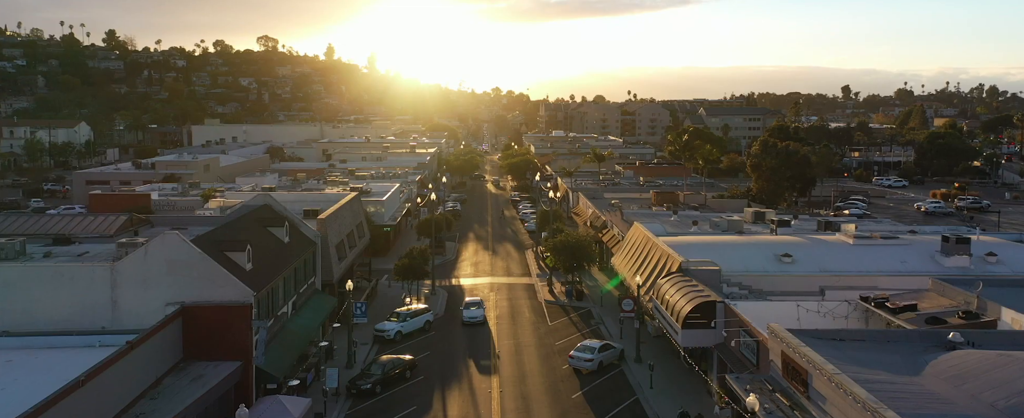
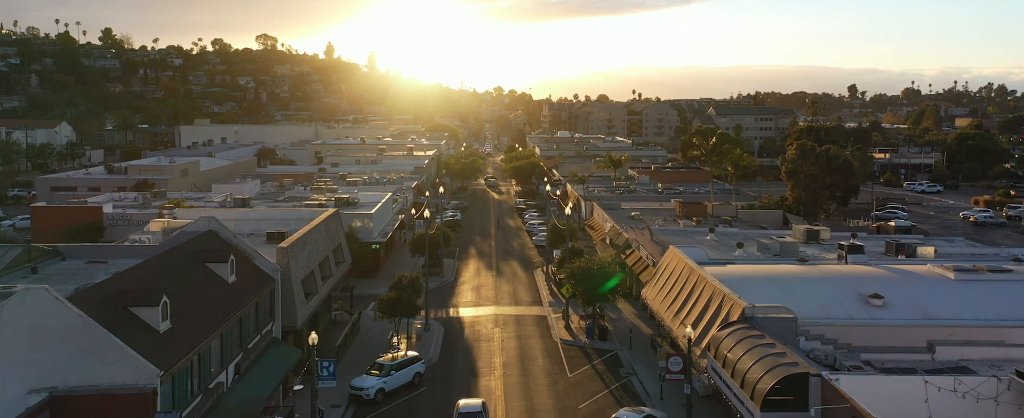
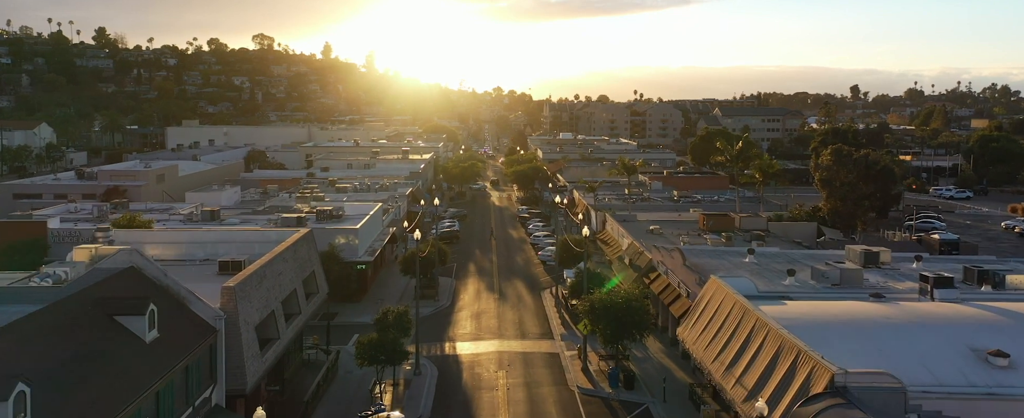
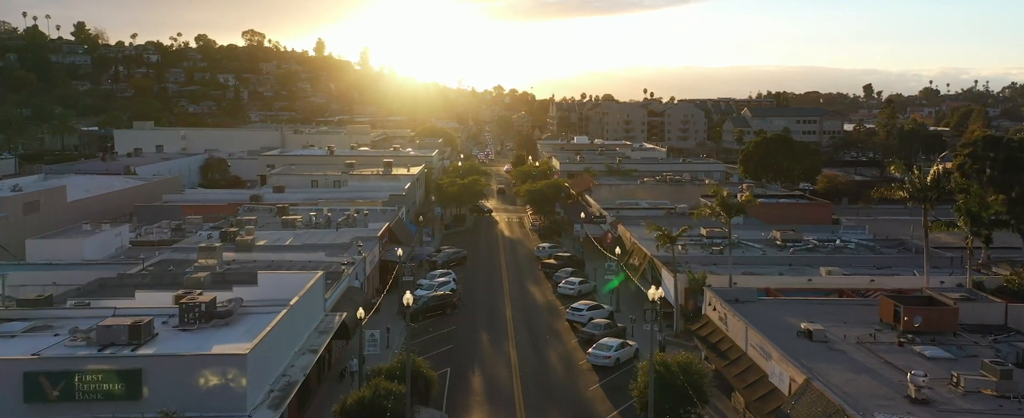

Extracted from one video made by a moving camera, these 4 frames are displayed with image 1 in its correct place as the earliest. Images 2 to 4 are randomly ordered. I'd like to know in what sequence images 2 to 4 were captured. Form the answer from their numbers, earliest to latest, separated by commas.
2, 3, 4
